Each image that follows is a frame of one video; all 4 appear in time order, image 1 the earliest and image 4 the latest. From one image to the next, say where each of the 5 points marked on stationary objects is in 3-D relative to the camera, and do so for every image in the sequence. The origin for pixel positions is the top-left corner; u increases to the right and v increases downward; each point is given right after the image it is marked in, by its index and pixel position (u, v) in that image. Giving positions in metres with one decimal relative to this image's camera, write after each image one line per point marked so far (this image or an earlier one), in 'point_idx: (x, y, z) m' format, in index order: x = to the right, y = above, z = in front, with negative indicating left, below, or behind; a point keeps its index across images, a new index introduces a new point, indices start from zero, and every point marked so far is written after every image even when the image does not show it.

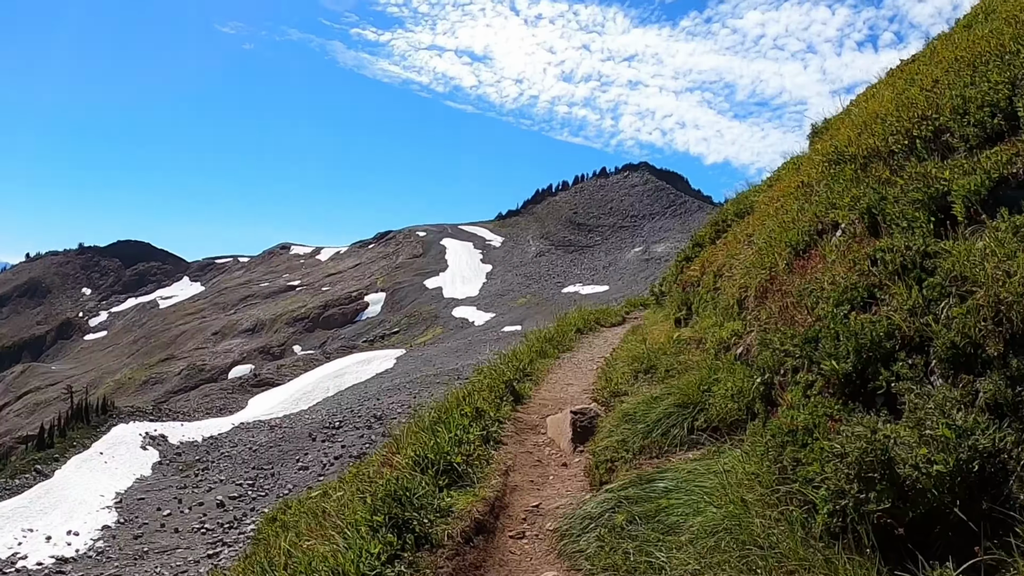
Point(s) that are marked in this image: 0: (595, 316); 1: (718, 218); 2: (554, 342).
0: (+1.9, -0.7, +14.4) m
1: (+4.0, +1.3, +12.0) m
2: (+0.8, -1.1, +12.2) m
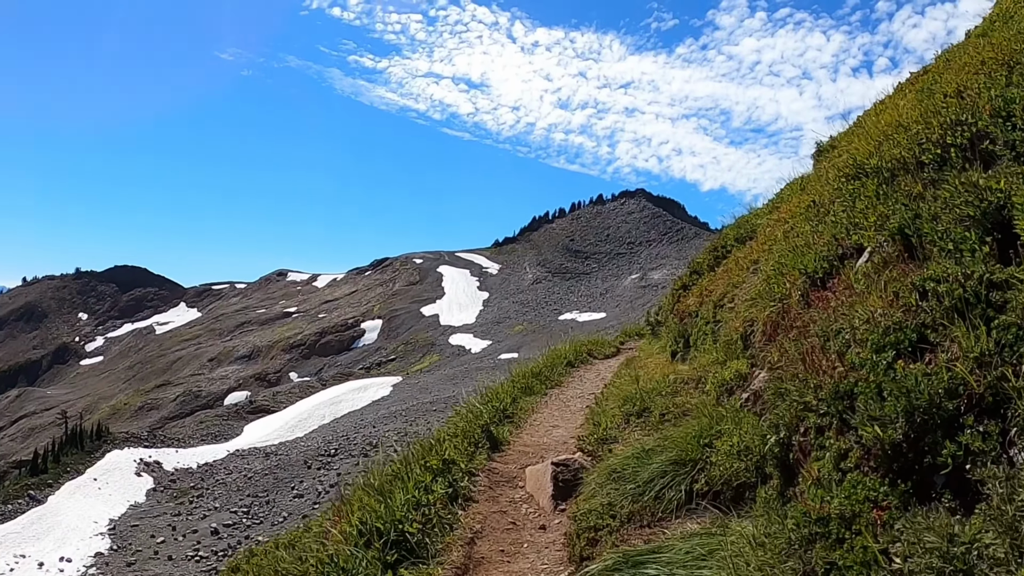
0: (+1.7, -1.3, +13.8) m
1: (+3.8, +0.8, +11.5) m
2: (+0.6, -1.7, +11.5) m
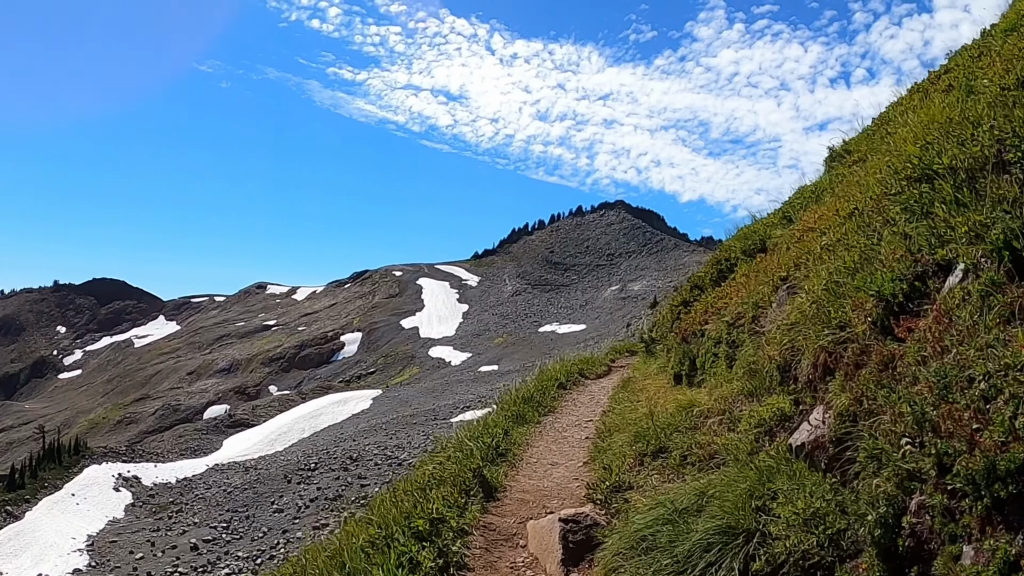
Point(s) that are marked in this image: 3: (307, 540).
0: (+1.4, -1.6, +13.2) m
1: (+3.5, +0.6, +11.0) m
2: (+0.4, -1.9, +10.9) m
3: (-6.1, -7.6, +19.3) m
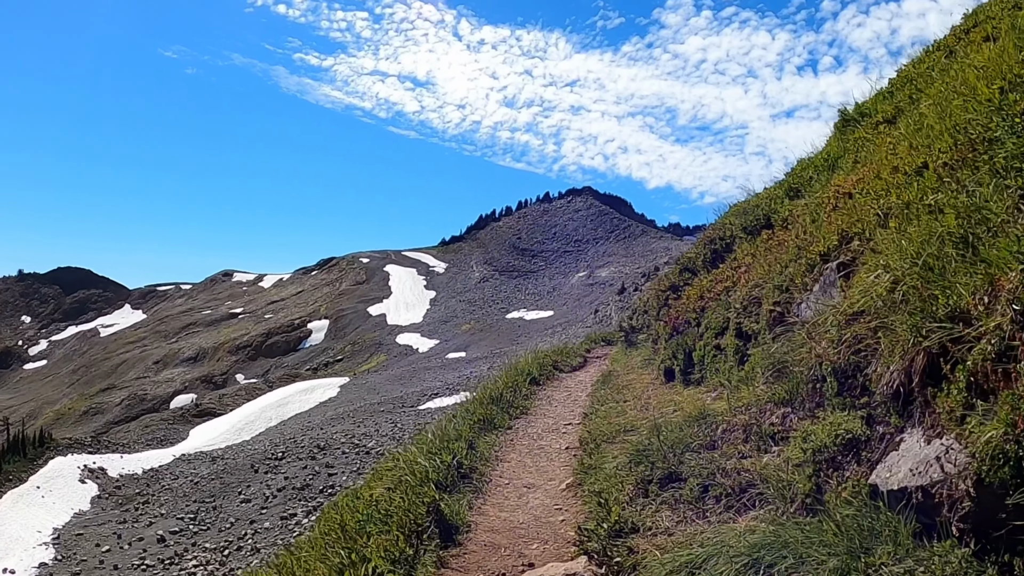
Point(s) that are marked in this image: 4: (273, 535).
0: (+0.8, -1.3, +12.4) m
1: (+3.0, +0.8, +10.3) m
2: (-0.1, -1.7, +10.1) m
3: (-7.0, -7.2, +18.3) m
4: (-7.0, -7.2, +18.0) m
